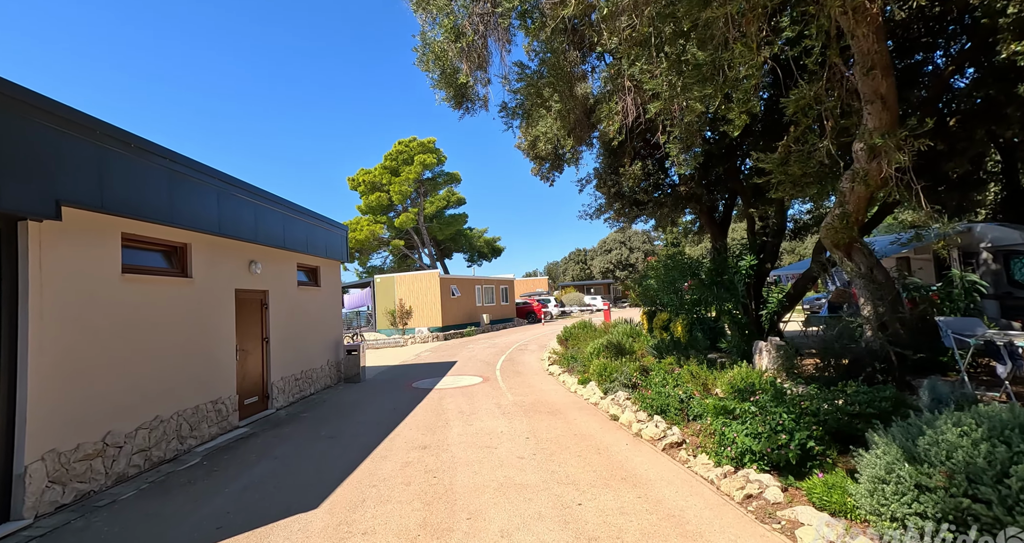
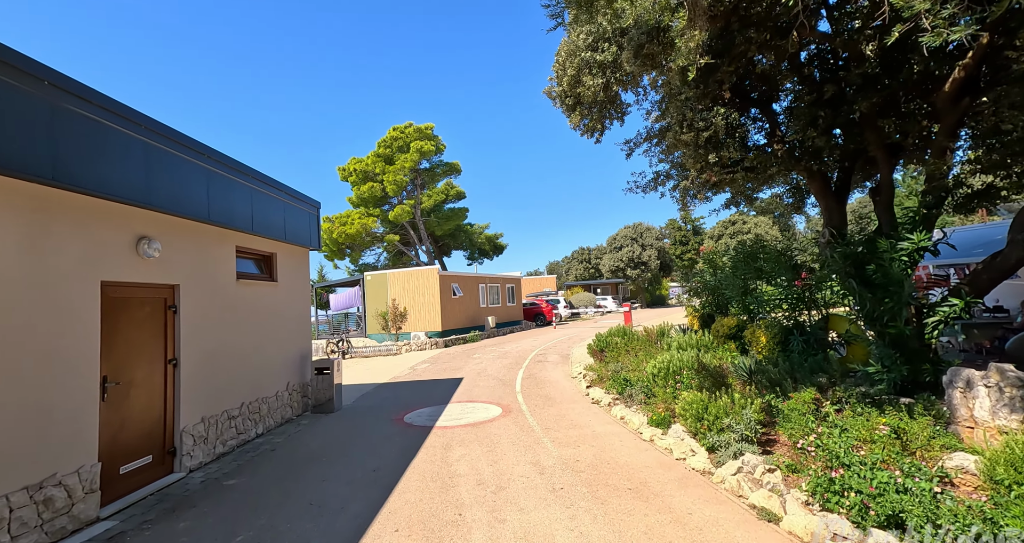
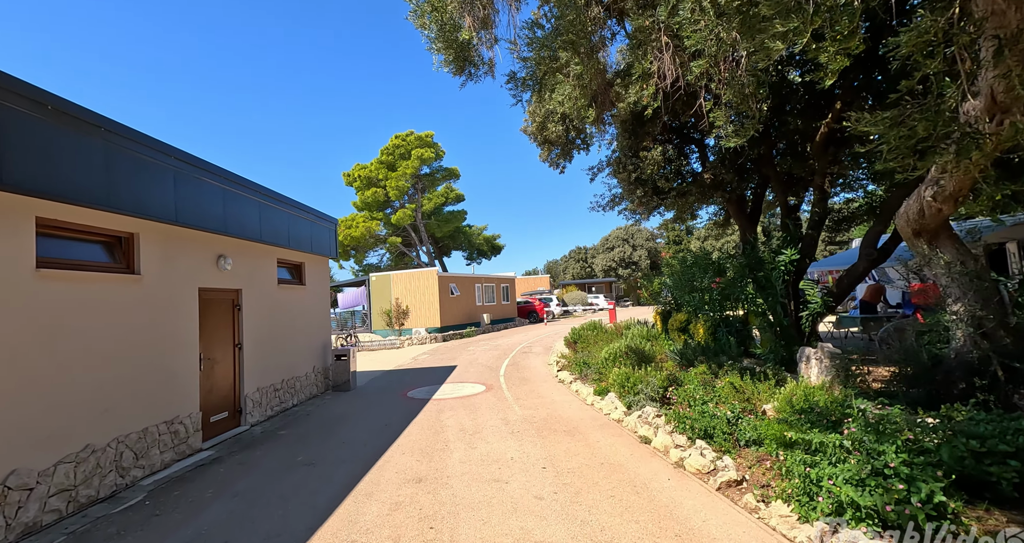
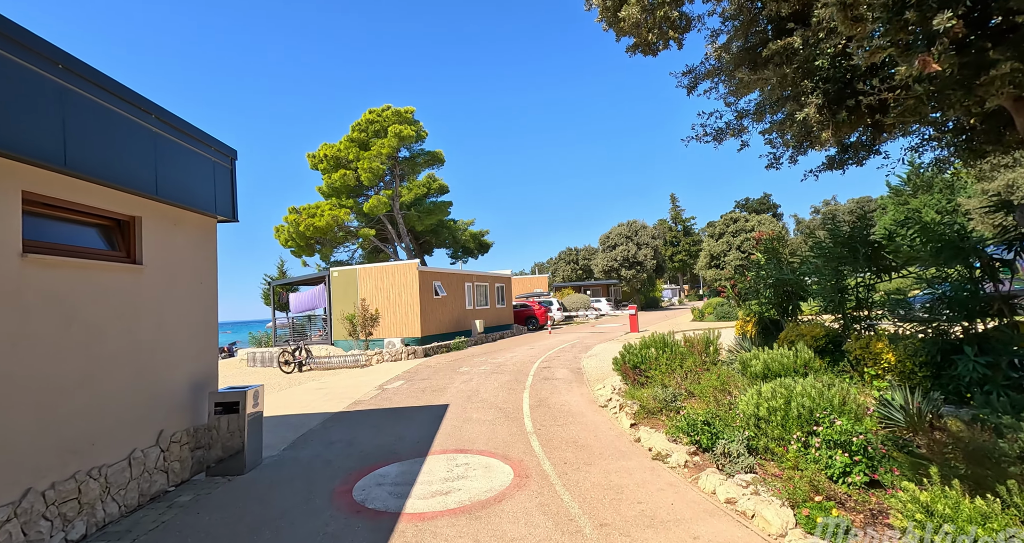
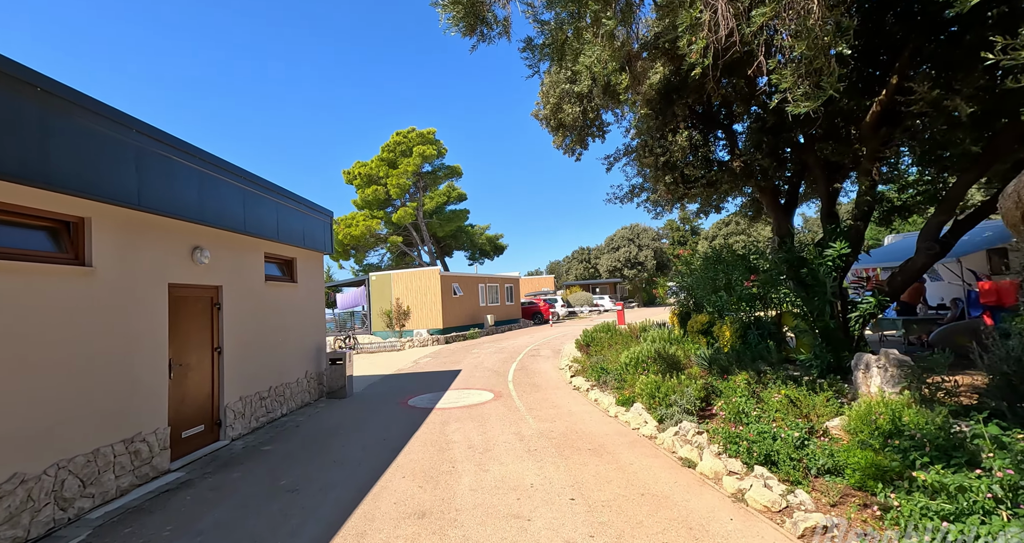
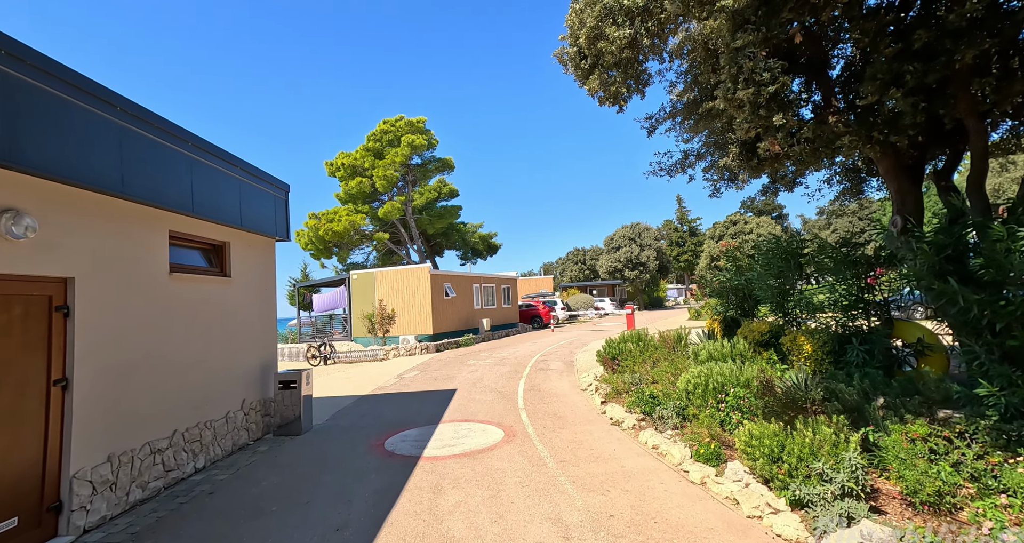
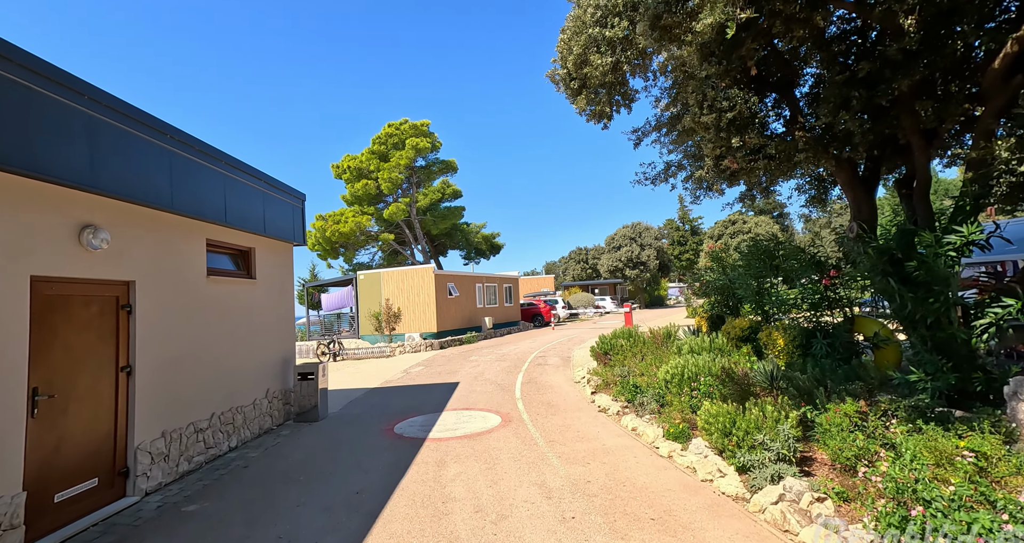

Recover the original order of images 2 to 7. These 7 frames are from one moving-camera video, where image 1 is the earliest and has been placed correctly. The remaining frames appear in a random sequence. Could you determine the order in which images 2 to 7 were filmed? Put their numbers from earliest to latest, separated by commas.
3, 5, 2, 7, 6, 4
